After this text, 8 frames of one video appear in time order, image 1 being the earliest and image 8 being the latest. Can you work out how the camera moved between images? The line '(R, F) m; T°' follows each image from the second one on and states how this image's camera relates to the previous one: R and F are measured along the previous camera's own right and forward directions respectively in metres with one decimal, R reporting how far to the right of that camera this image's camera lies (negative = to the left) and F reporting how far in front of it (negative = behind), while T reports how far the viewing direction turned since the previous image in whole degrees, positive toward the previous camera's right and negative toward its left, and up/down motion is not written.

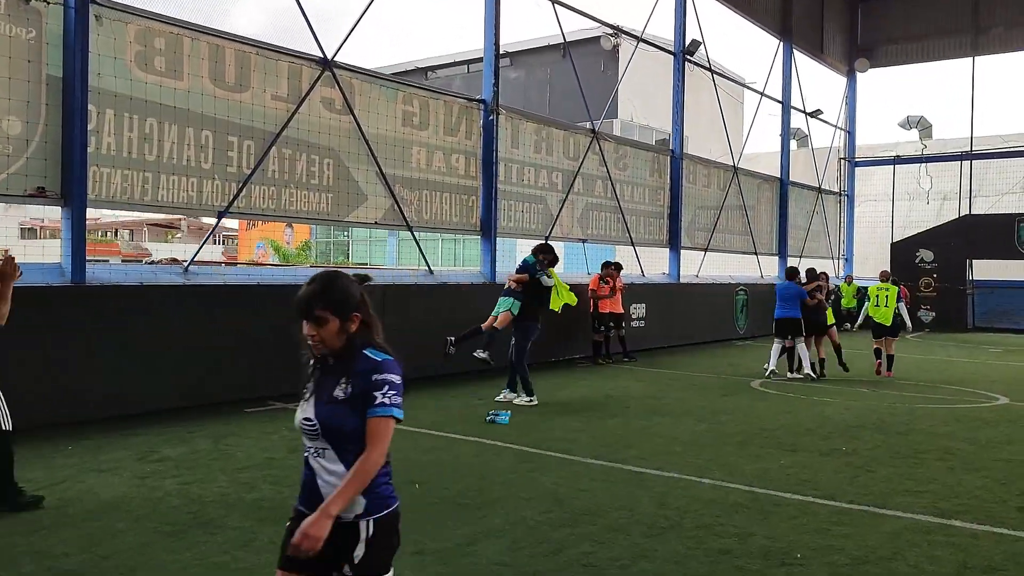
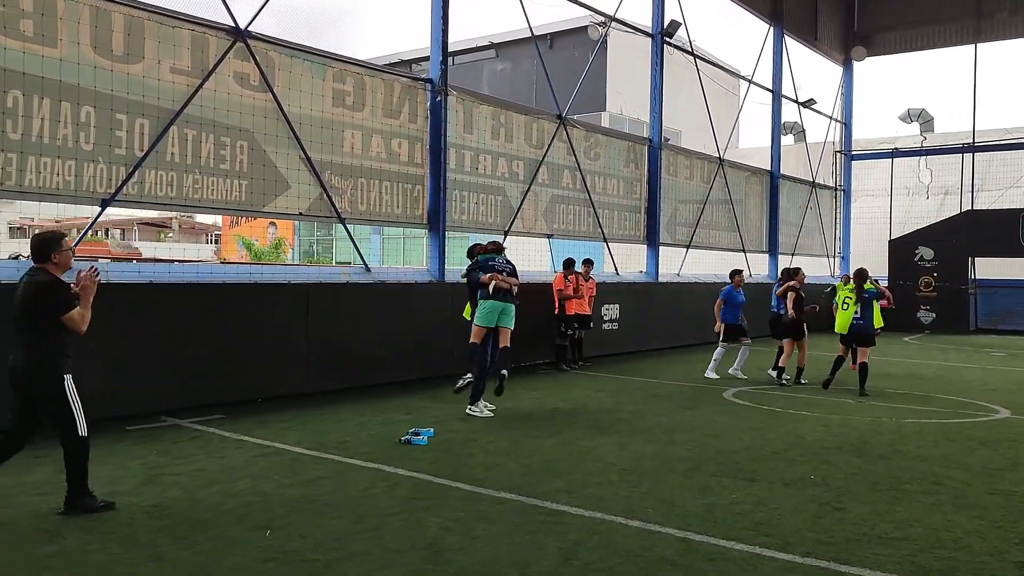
(+0.7, +1.2) m; 0°
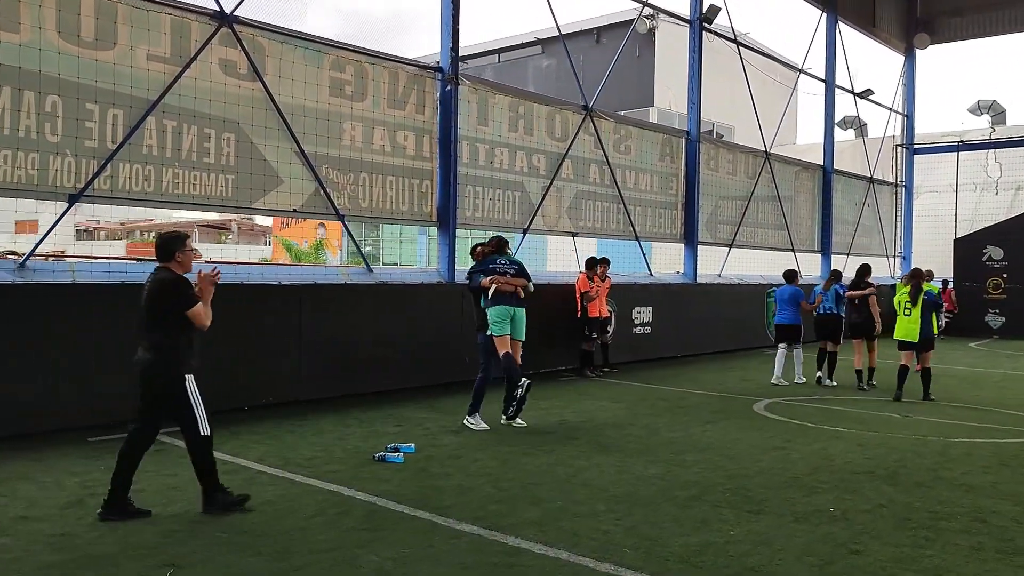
(+0.6, +0.8) m; -4°
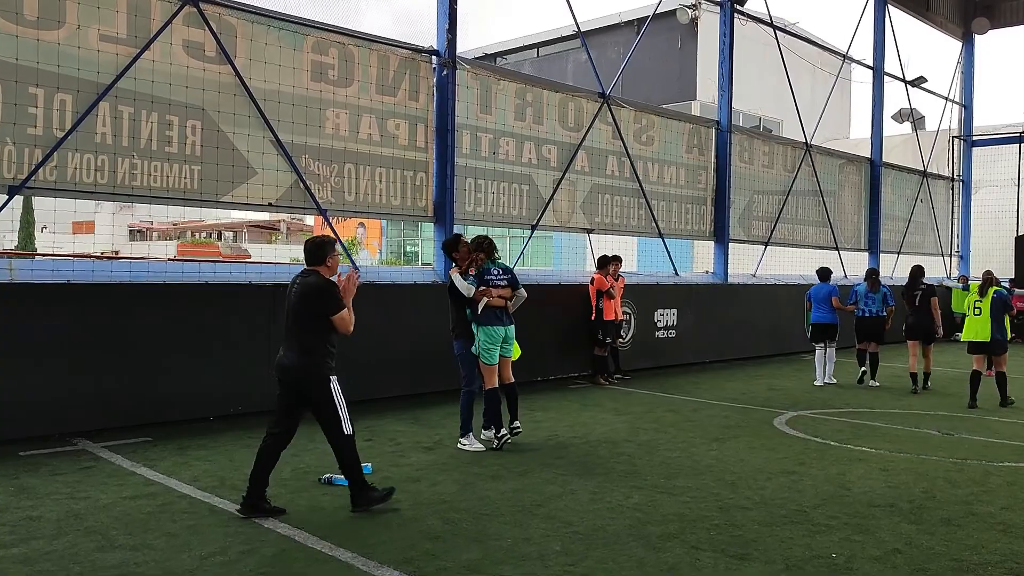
(+0.6, +0.9) m; -3°
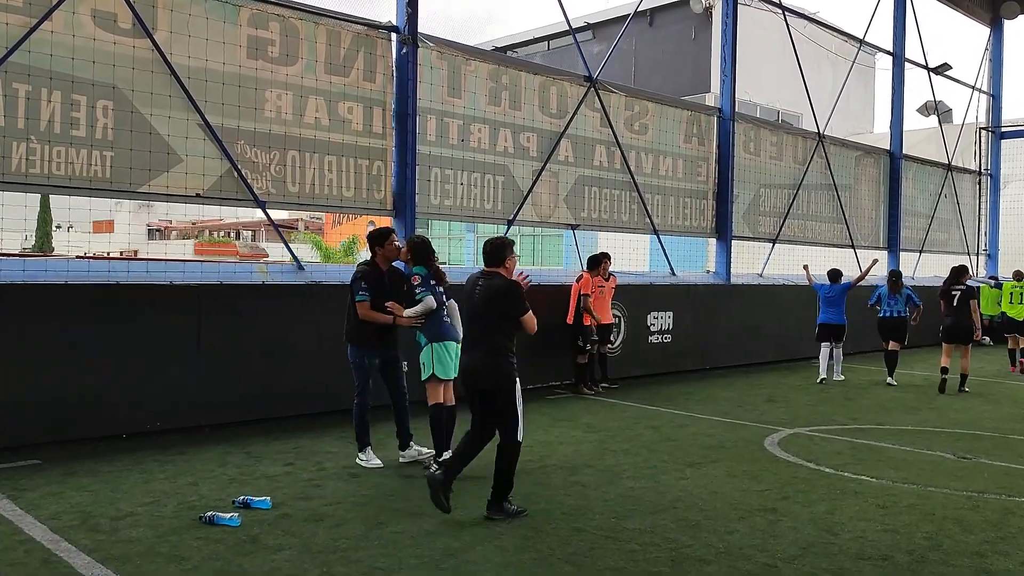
(+0.6, +1.0) m; -2°
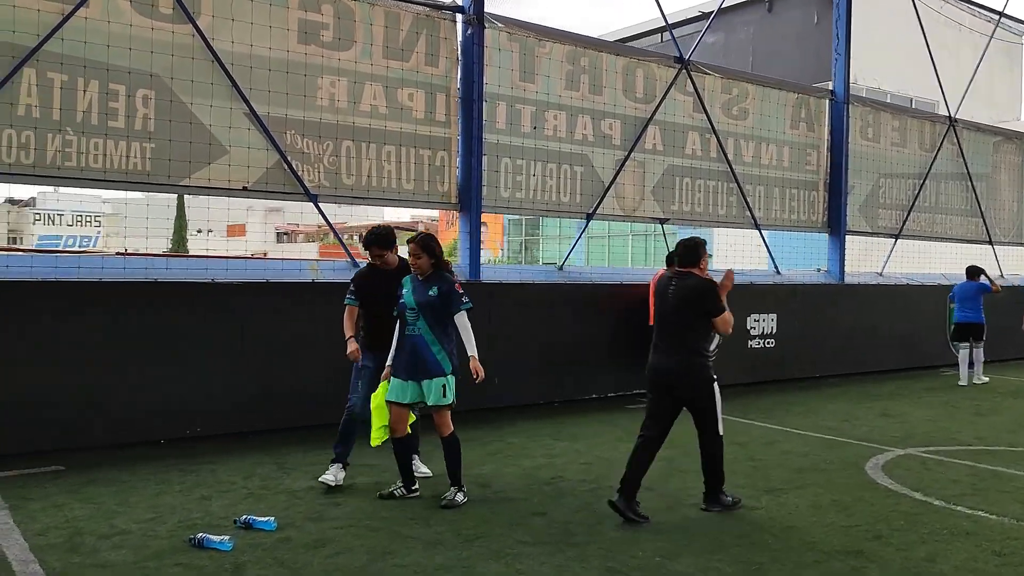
(+0.5, +0.8) m; -8°
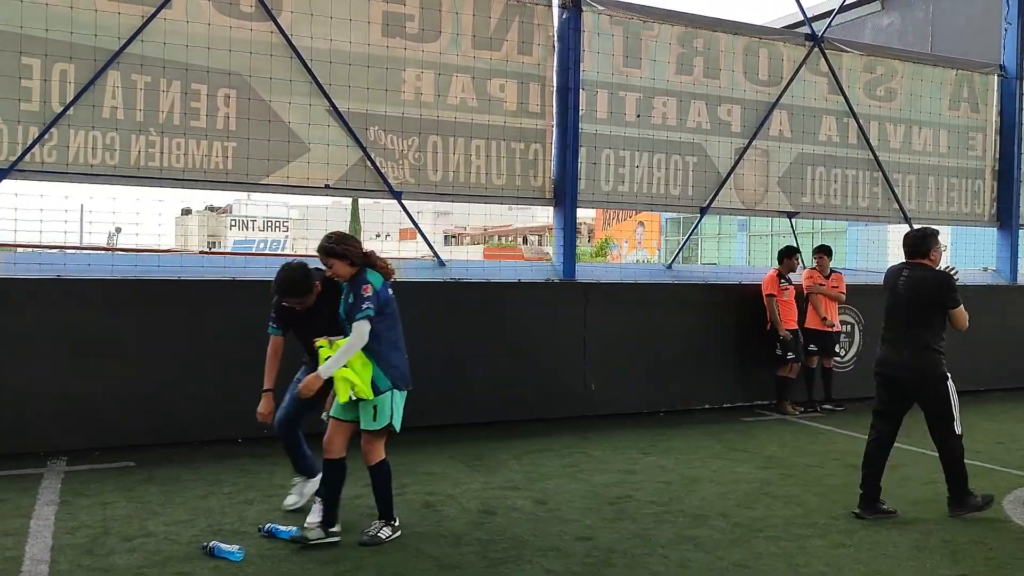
(+0.7, +0.6) m; -11°
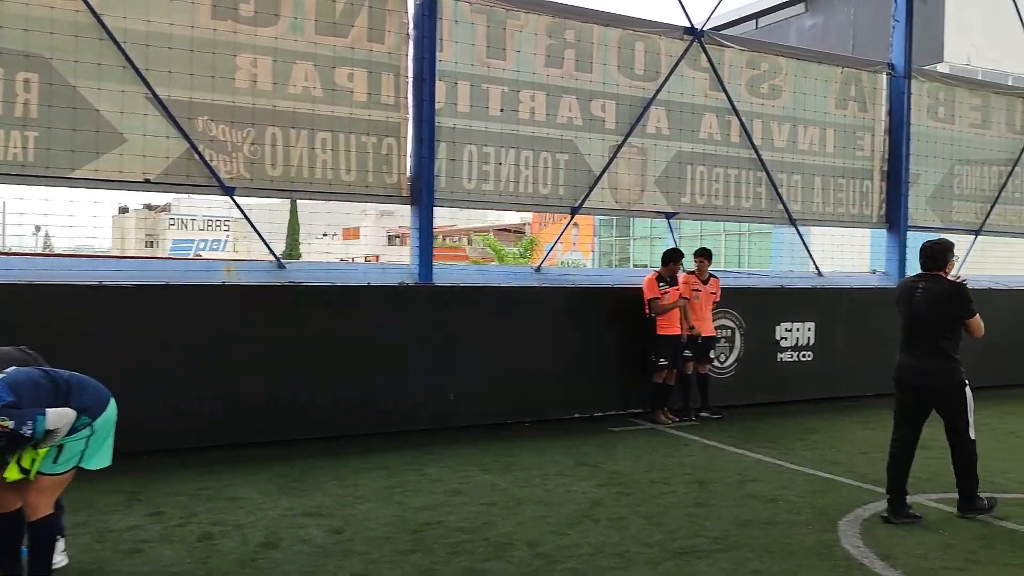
(+0.9, +0.5) m; +3°
